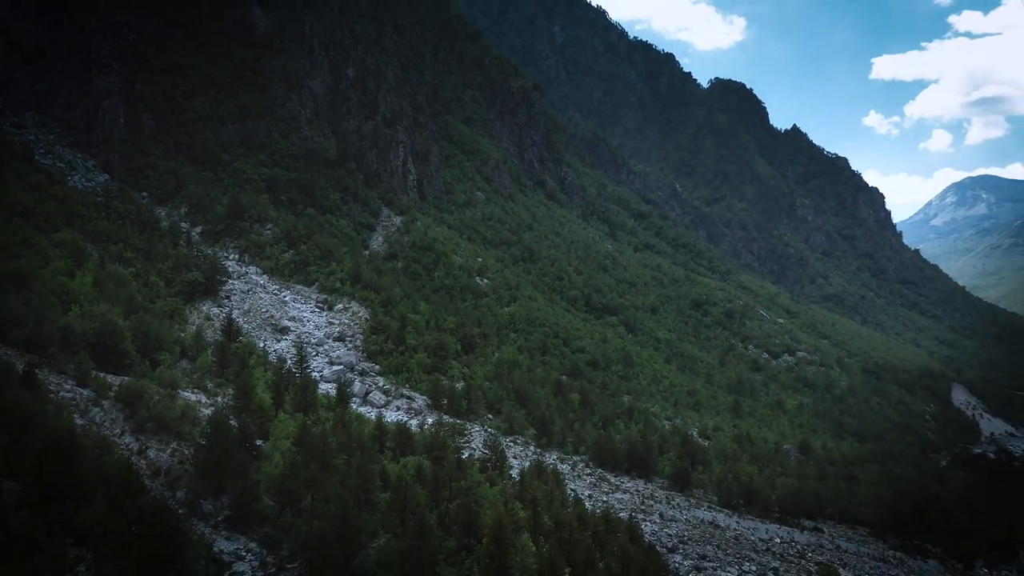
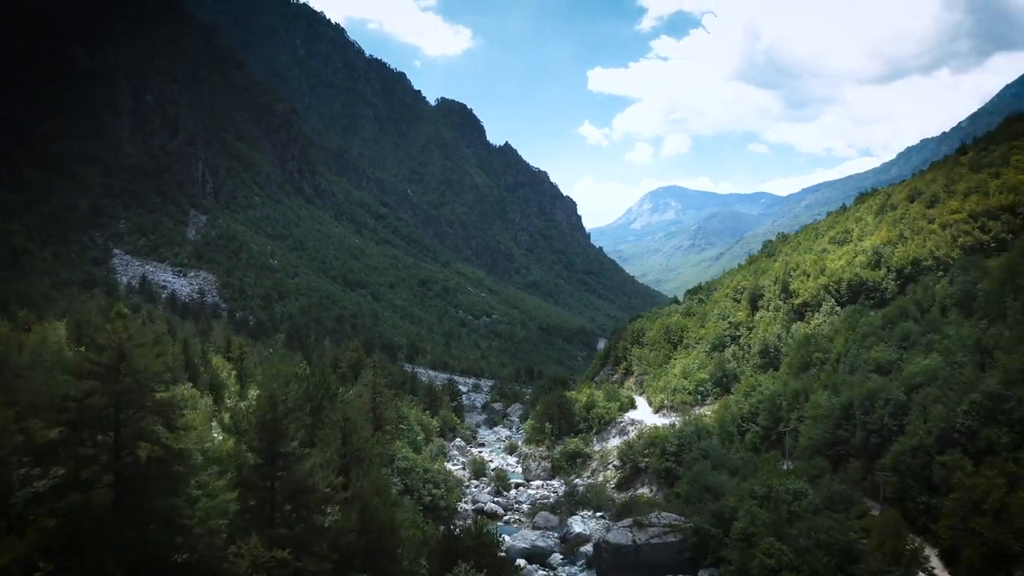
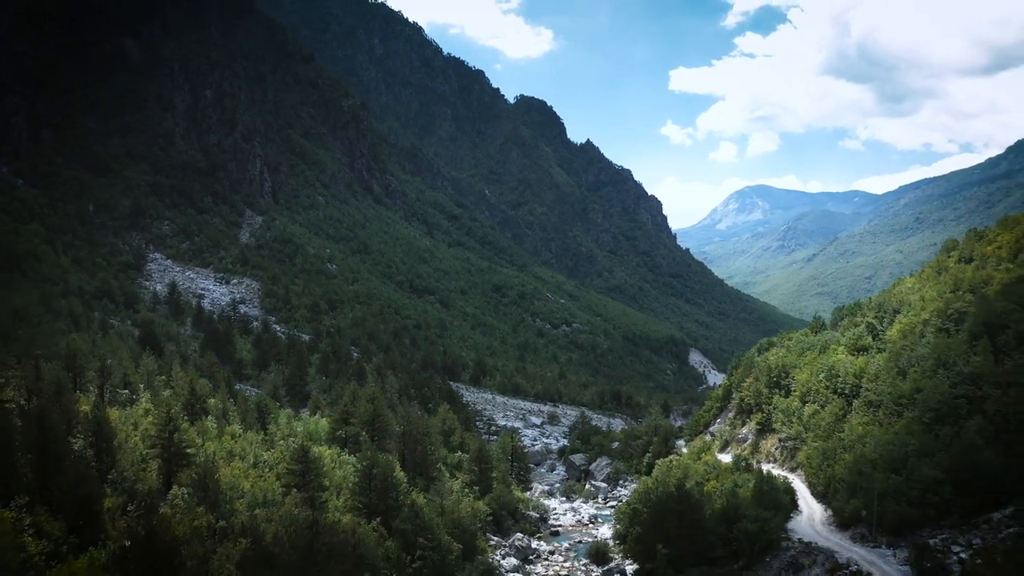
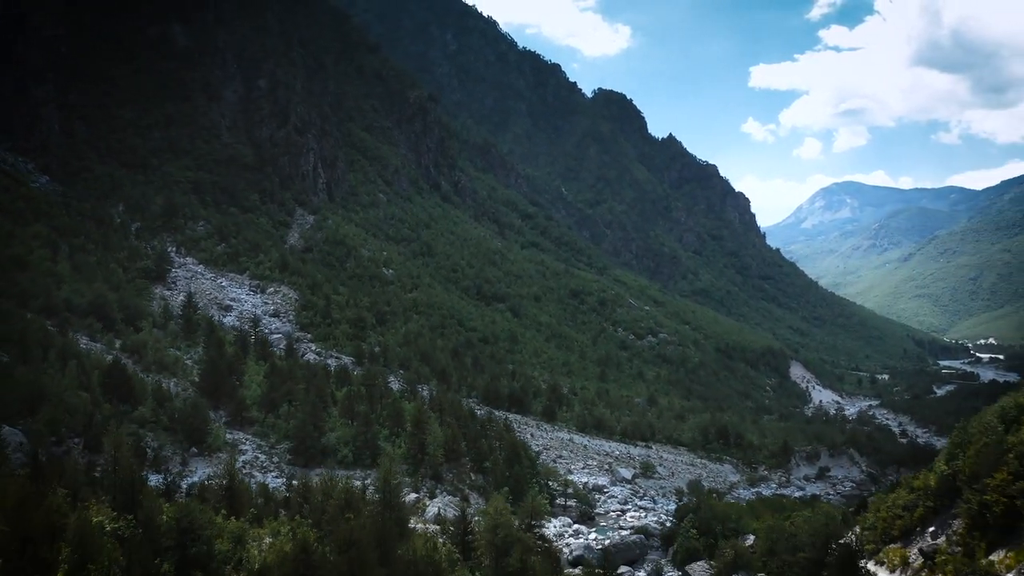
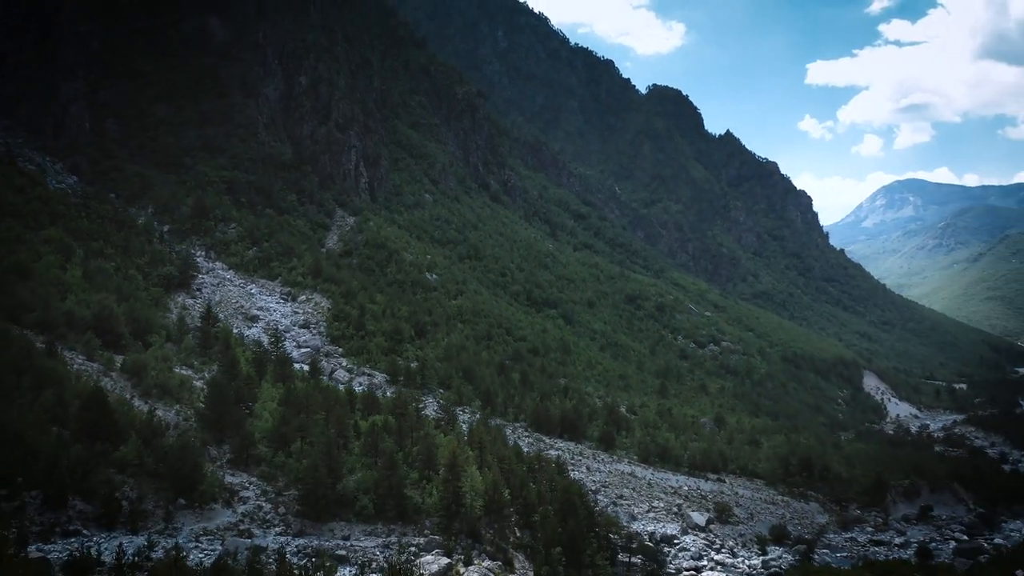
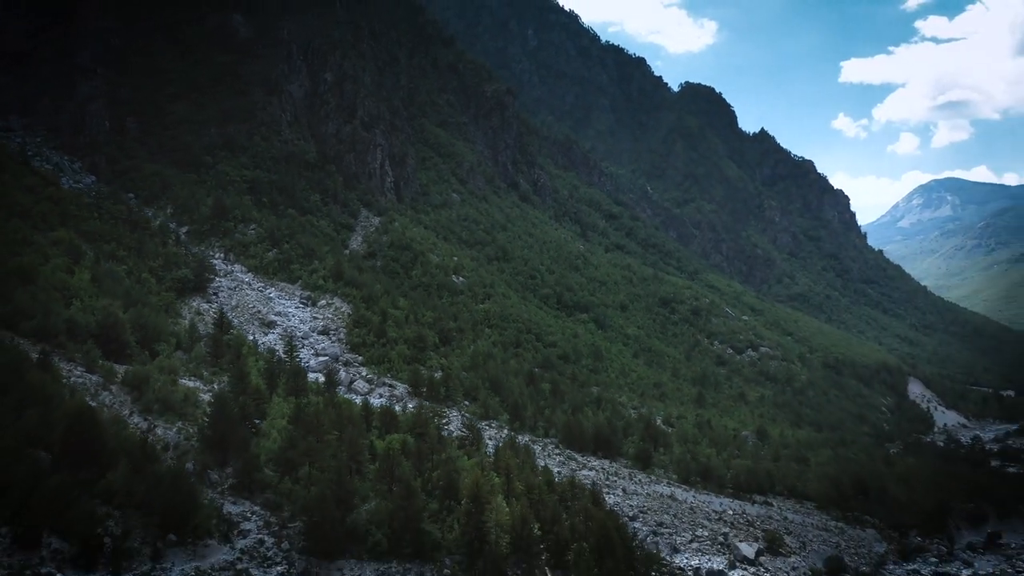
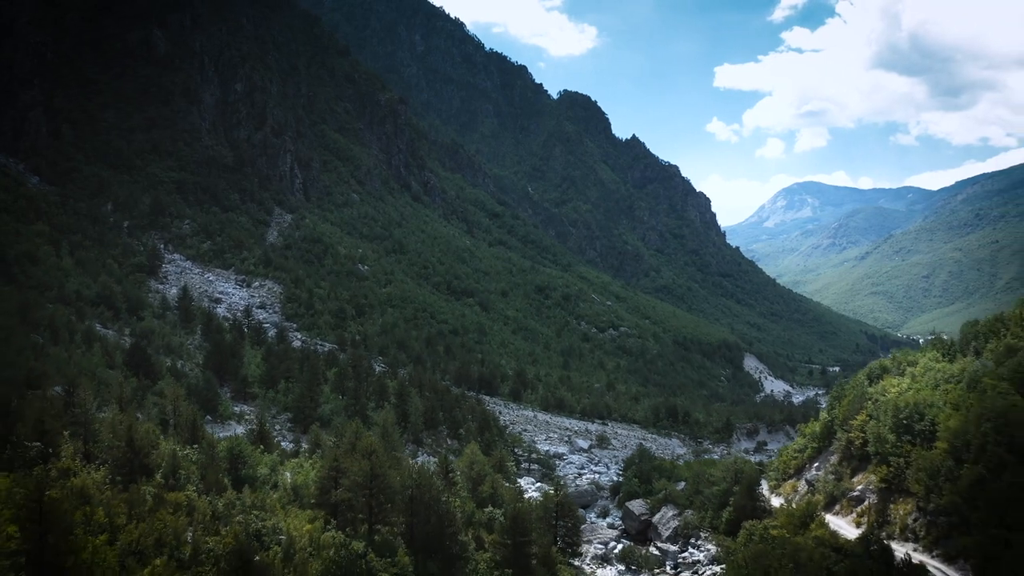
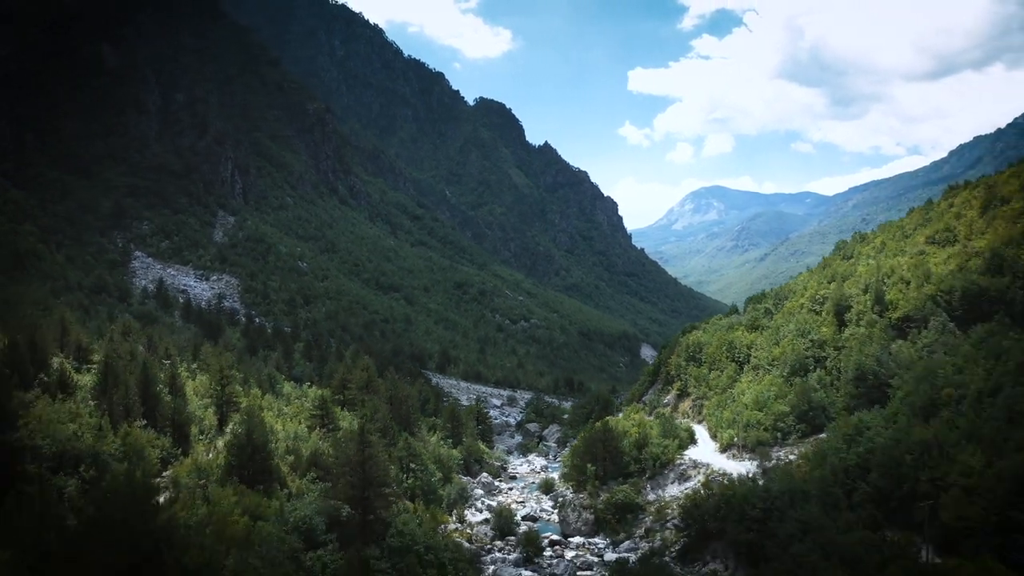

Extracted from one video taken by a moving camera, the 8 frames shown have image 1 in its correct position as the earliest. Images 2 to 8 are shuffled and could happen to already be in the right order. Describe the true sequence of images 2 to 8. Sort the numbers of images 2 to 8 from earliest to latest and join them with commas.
6, 5, 4, 7, 3, 8, 2
